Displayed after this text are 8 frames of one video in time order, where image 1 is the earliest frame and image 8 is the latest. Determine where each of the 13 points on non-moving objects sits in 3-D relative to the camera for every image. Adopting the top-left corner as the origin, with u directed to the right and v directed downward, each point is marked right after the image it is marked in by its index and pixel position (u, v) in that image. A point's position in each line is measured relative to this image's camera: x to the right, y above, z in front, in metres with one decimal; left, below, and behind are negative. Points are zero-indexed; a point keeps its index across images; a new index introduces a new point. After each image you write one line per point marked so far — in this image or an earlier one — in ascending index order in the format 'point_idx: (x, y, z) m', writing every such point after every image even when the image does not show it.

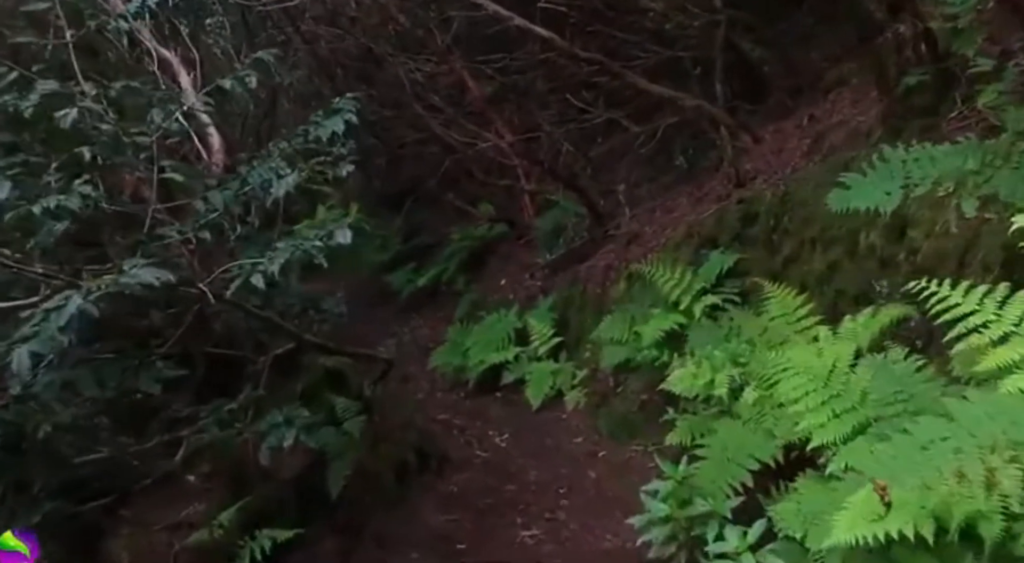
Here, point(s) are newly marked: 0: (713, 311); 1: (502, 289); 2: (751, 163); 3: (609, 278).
0: (+1.4, -0.2, +6.7) m
1: (-0.1, -0.1, +11.6) m
2: (+2.0, +1.0, +8.0) m
3: (+1.0, 0.0, +9.4) m
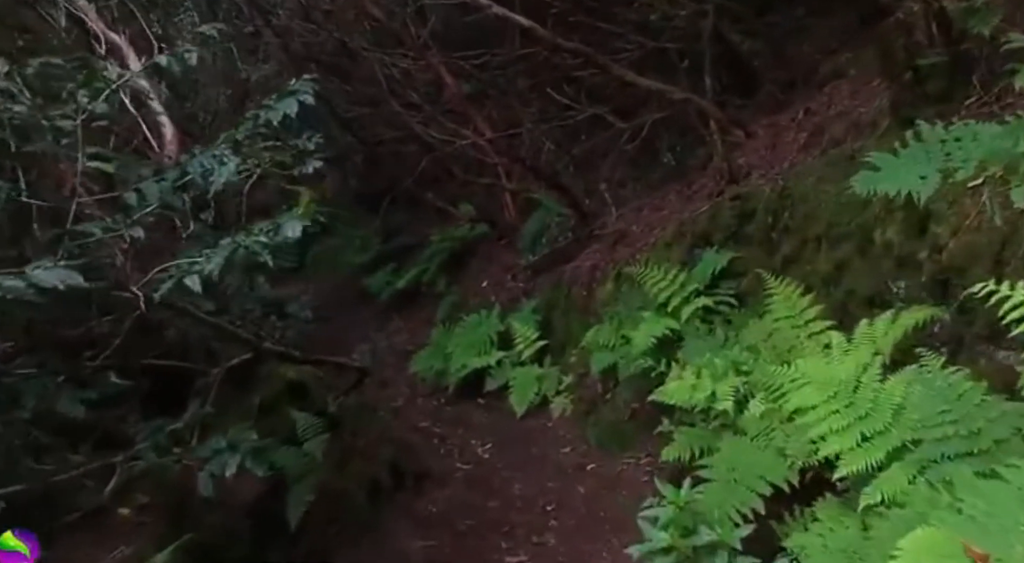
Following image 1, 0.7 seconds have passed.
0: (+1.3, -0.2, +6.2) m
1: (-0.3, -0.1, +11.2) m
2: (+1.9, +1.0, +7.6) m
3: (+0.8, 0.0, +8.9) m
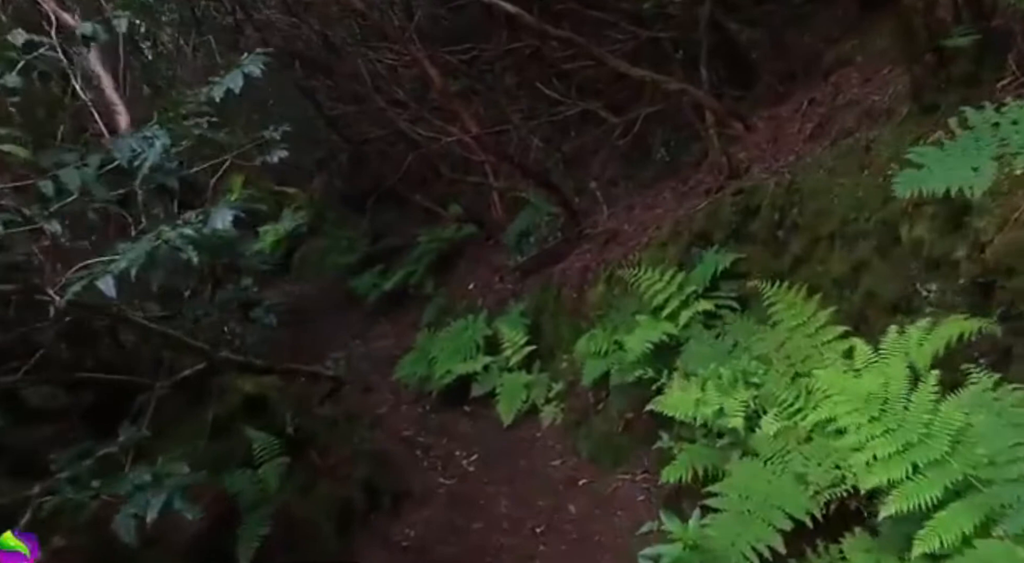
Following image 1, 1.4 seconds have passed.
0: (+1.2, -0.2, +5.8) m
1: (-0.5, -0.1, +10.7) m
2: (+1.8, +1.0, +7.1) m
3: (+0.7, 0.0, +8.5) m
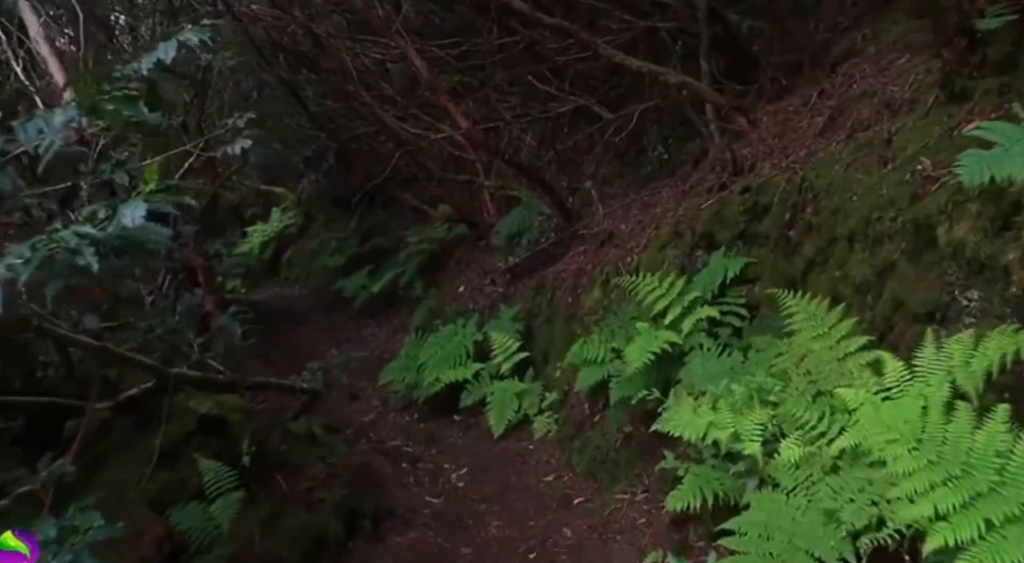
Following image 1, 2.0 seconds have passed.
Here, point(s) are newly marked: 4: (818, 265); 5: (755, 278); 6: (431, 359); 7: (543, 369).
0: (+1.1, -0.3, +5.4) m
1: (-0.6, -0.1, +10.2) m
2: (+1.7, +1.0, +6.7) m
3: (+0.6, 0.0, +8.1) m
4: (+1.6, +0.1, +4.9) m
5: (+1.4, 0.0, +5.4) m
6: (-0.8, -0.7, +8.9) m
7: (+0.3, -0.7, +8.0) m
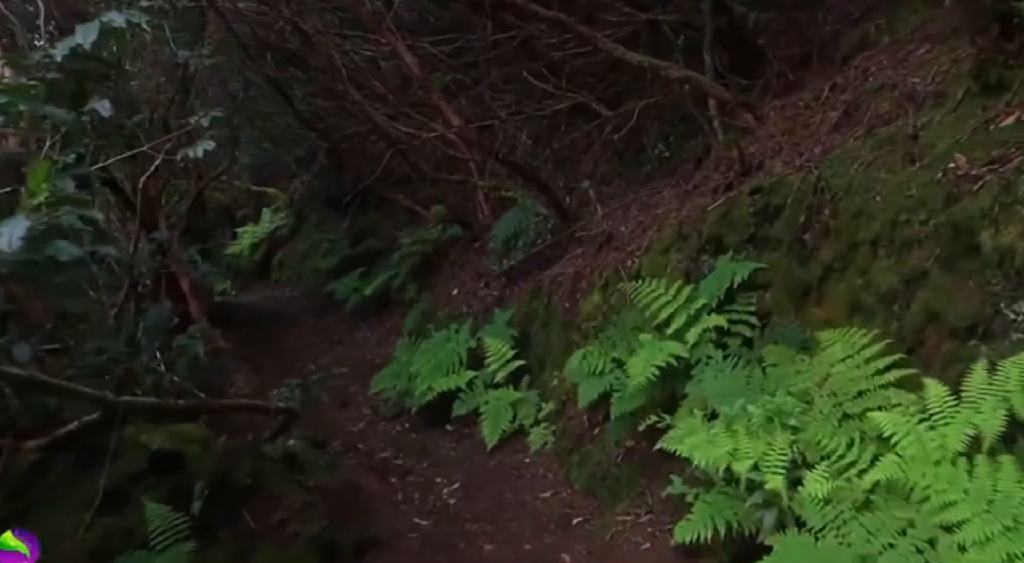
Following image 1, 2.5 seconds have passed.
0: (+1.1, -0.3, +5.0) m
1: (-0.6, -0.2, +9.9) m
2: (+1.7, +0.9, +6.3) m
3: (+0.5, -0.1, +7.7) m
4: (+1.6, 0.0, +4.6) m
5: (+1.4, 0.0, +5.0) m
6: (-0.8, -0.8, +8.5) m
7: (+0.2, -0.8, +7.6) m
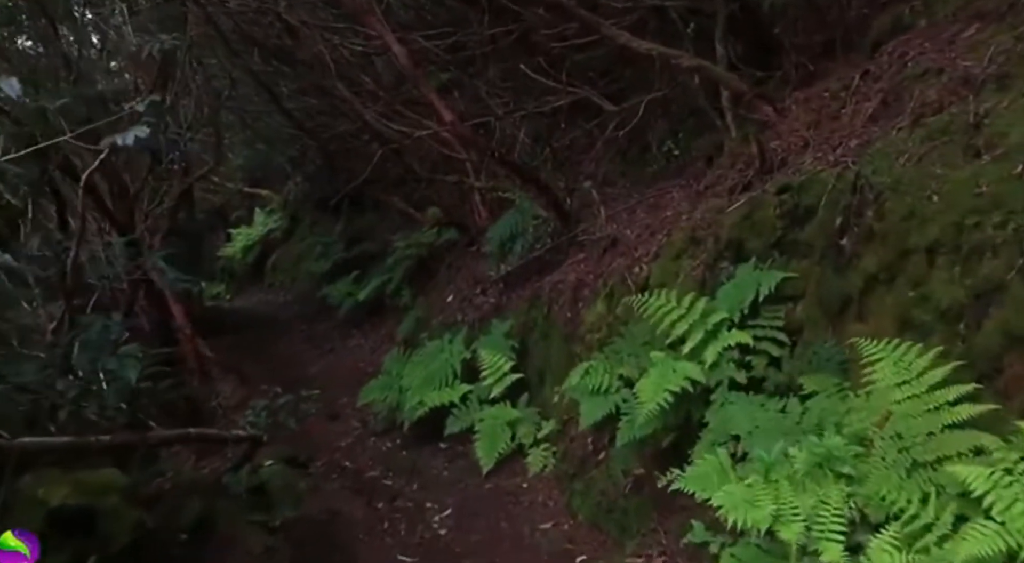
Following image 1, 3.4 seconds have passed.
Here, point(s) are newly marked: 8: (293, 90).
0: (+1.1, -0.4, +4.4) m
1: (-0.6, -0.3, +9.3) m
2: (+1.6, +0.9, +5.7) m
3: (+0.5, -0.1, +7.1) m
4: (+1.5, 0.0, +3.9) m
5: (+1.3, -0.1, +4.4) m
6: (-0.8, -0.8, +7.9) m
7: (+0.2, -0.8, +7.0) m
8: (-2.6, +2.3, +11.3) m
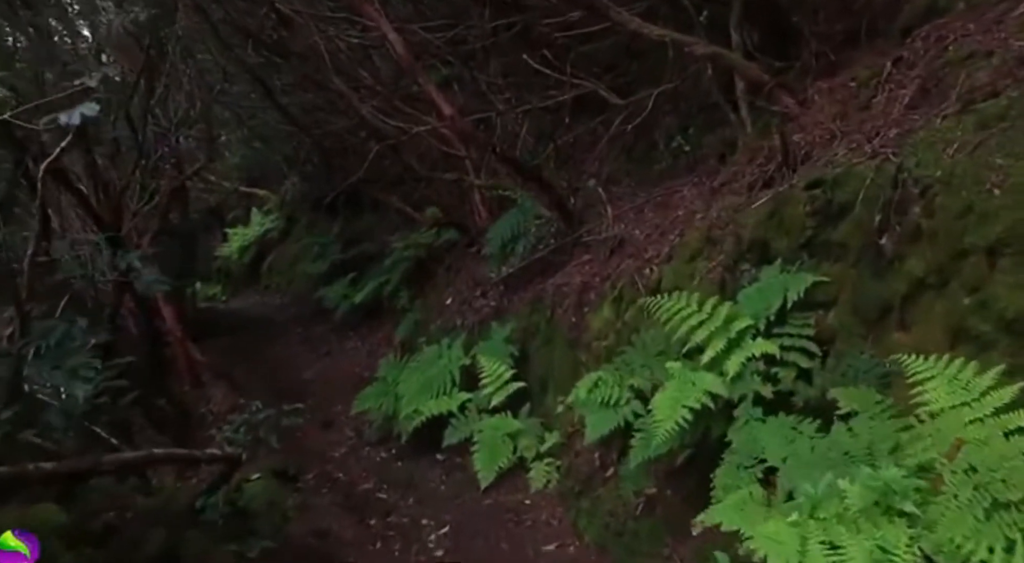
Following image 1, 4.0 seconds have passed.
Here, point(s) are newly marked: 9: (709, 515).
0: (+1.1, -0.4, +4.0) m
1: (-0.6, -0.3, +8.8) m
2: (+1.6, +0.8, +5.3) m
3: (+0.5, -0.2, +6.7) m
4: (+1.6, 0.0, +3.5) m
5: (+1.3, -0.1, +4.0) m
6: (-0.8, -0.9, +7.4) m
7: (+0.2, -0.9, +6.6) m
8: (-2.6, +2.3, +10.9) m
9: (+0.6, -0.8, +3.1) m
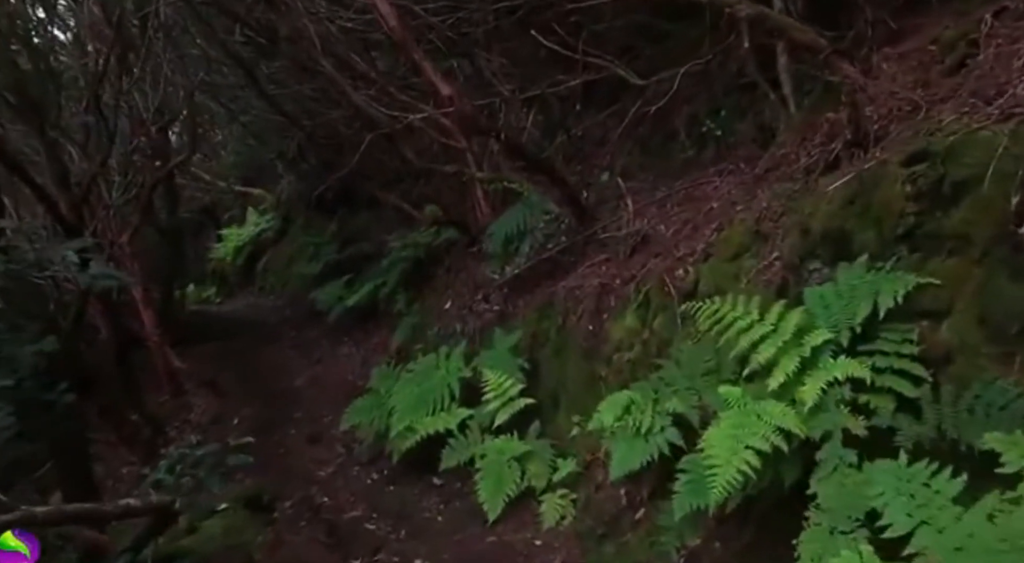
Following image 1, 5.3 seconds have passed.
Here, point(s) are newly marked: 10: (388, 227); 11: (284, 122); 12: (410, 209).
0: (+1.1, -0.4, +3.0) m
1: (-0.6, -0.3, +7.9) m
2: (+1.7, +0.8, +4.4) m
3: (+0.6, -0.2, +5.7) m
4: (+1.6, 0.0, +2.6) m
5: (+1.4, -0.1, +3.0) m
6: (-0.8, -0.9, +6.5) m
7: (+0.3, -0.9, +5.6) m
8: (-2.5, +2.3, +10.0) m
9: (+0.7, -0.8, +2.2) m
10: (-1.5, +0.7, +11.1) m
11: (-2.7, +1.9, +10.8) m
12: (-1.2, +0.9, +10.6) m
